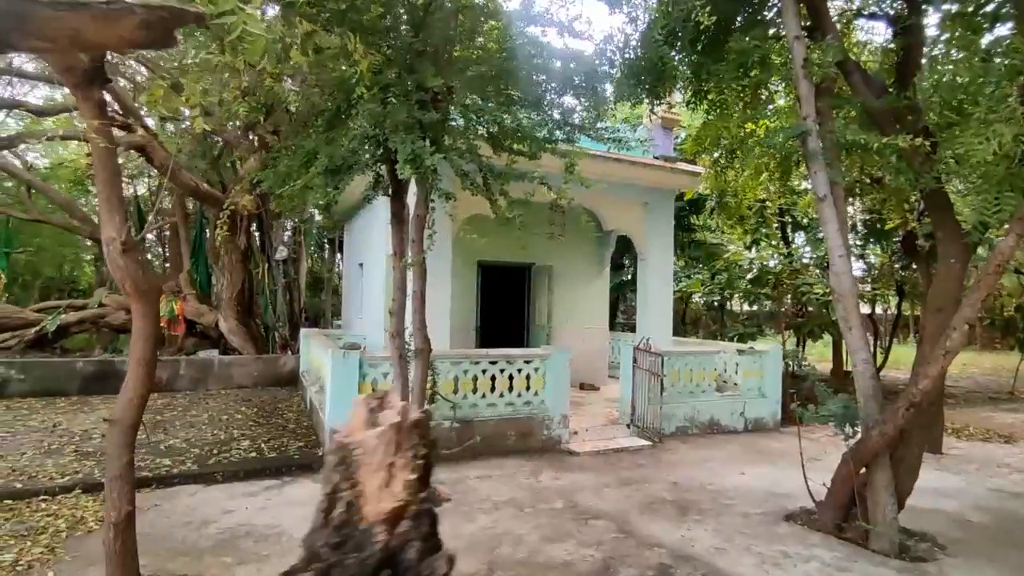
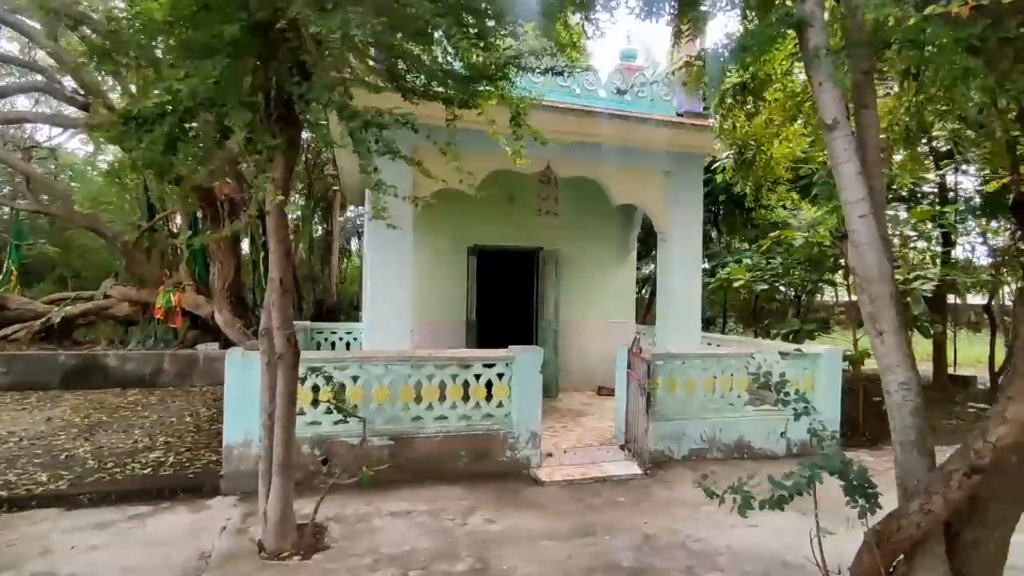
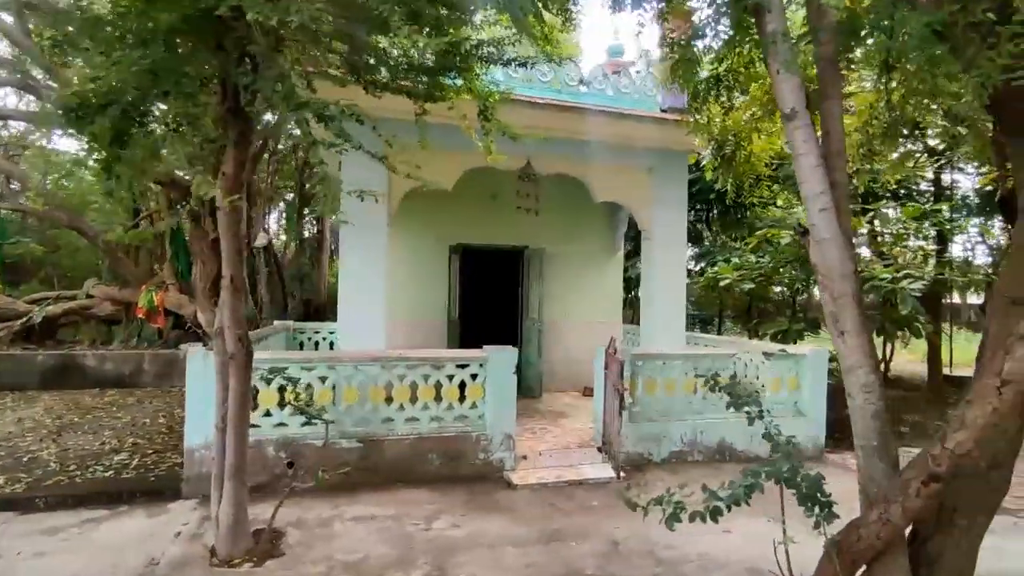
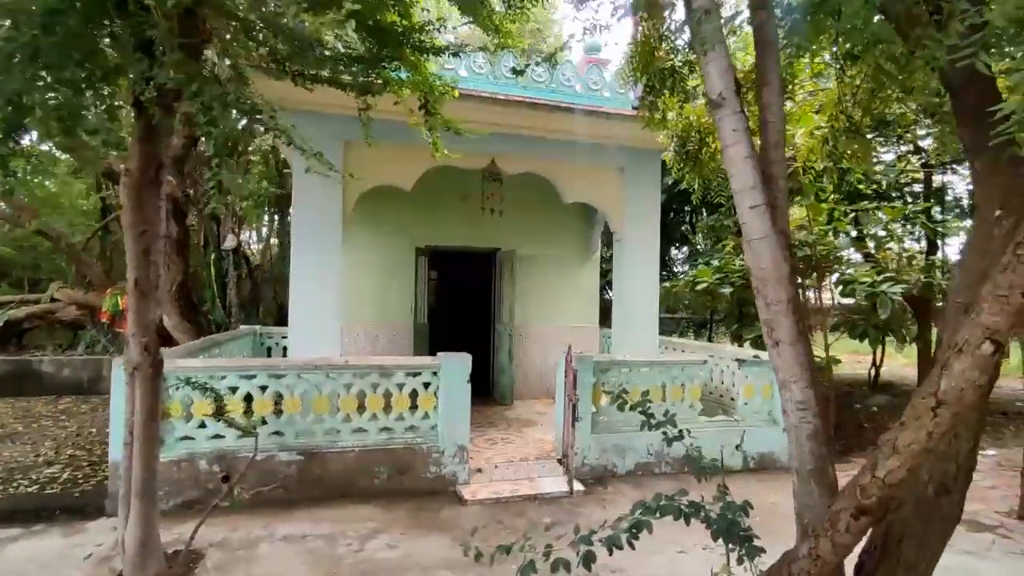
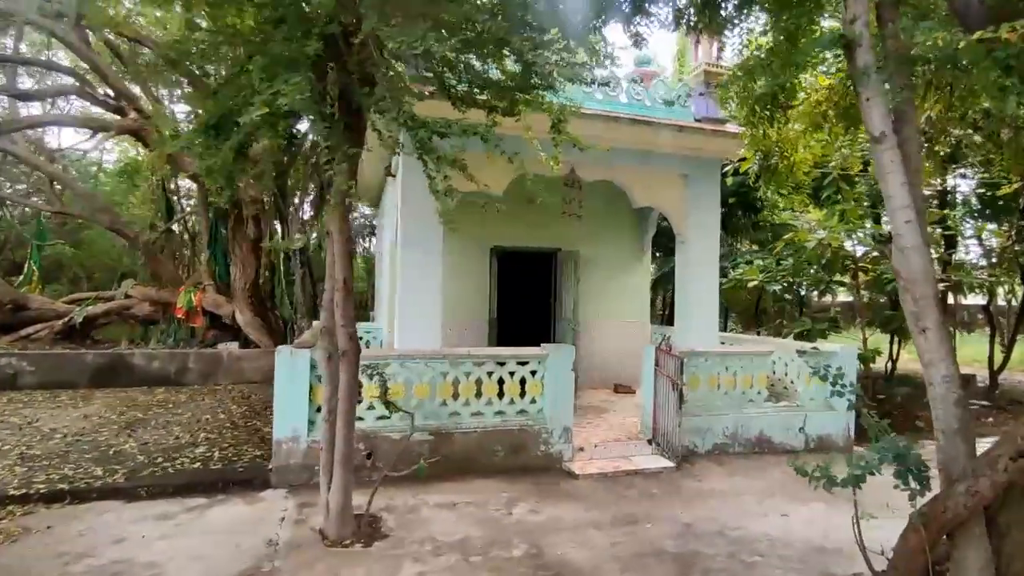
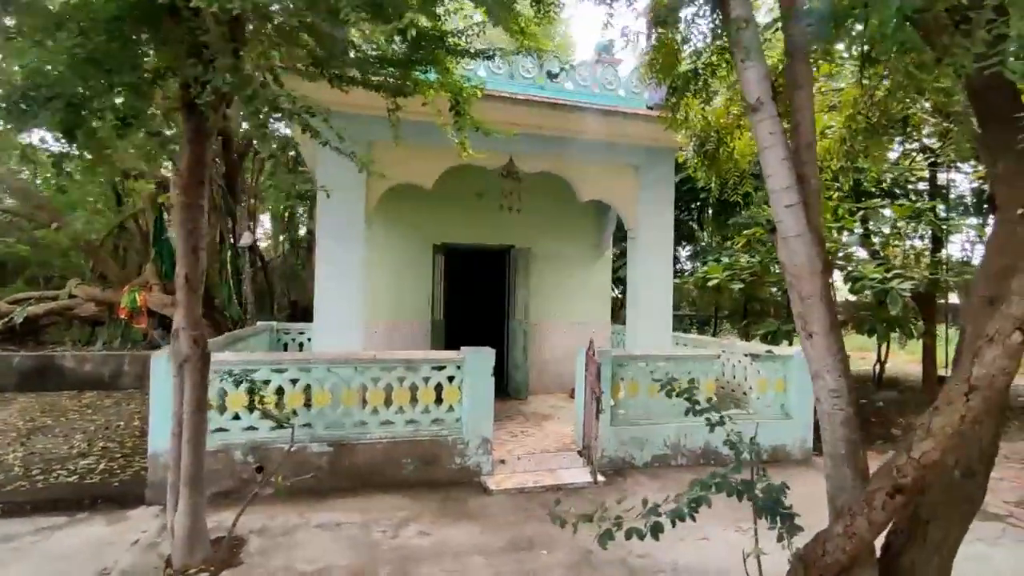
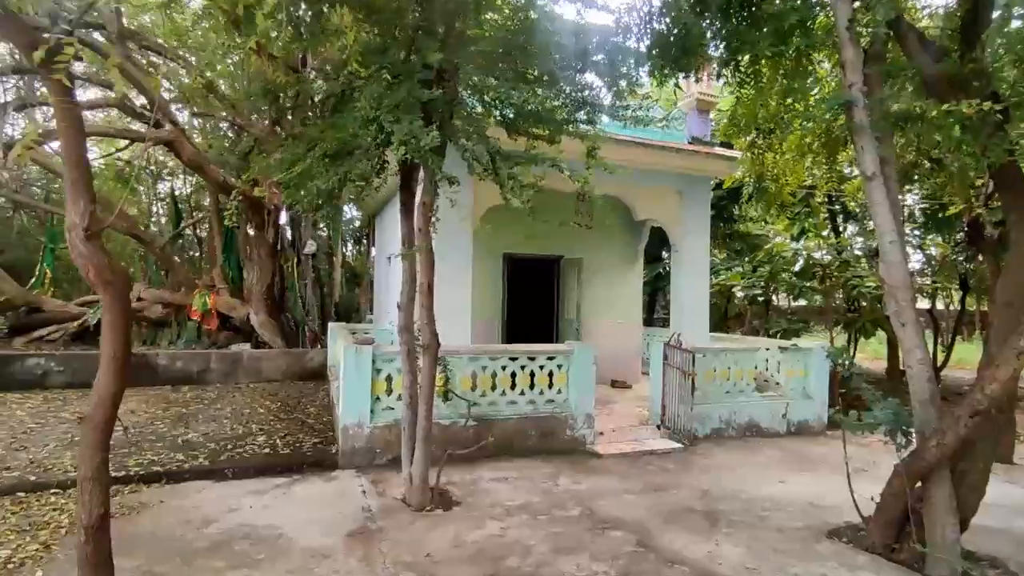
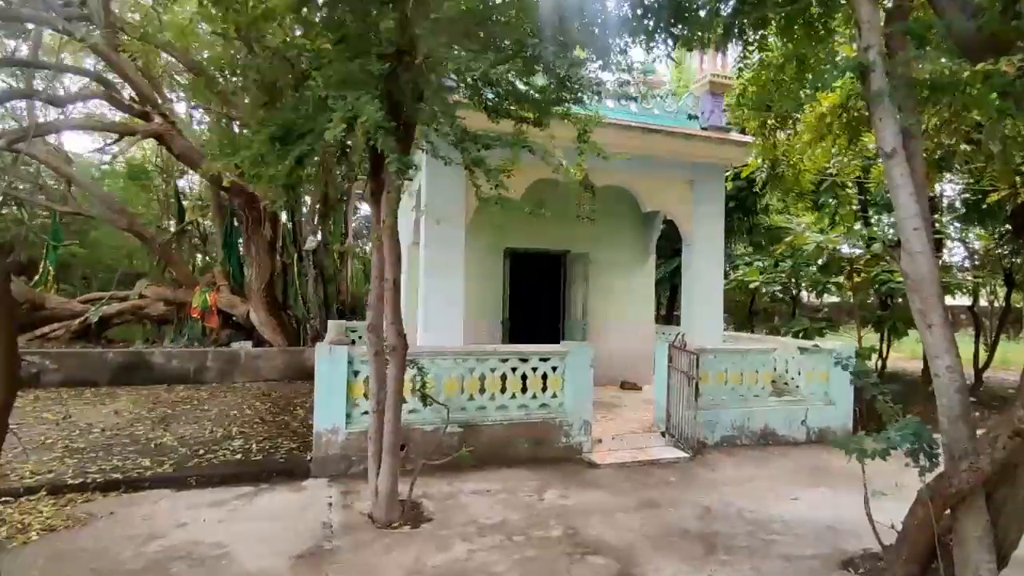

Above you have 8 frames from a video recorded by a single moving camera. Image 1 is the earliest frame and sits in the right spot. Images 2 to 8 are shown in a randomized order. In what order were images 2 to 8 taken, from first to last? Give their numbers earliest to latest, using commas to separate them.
7, 8, 5, 2, 3, 6, 4
